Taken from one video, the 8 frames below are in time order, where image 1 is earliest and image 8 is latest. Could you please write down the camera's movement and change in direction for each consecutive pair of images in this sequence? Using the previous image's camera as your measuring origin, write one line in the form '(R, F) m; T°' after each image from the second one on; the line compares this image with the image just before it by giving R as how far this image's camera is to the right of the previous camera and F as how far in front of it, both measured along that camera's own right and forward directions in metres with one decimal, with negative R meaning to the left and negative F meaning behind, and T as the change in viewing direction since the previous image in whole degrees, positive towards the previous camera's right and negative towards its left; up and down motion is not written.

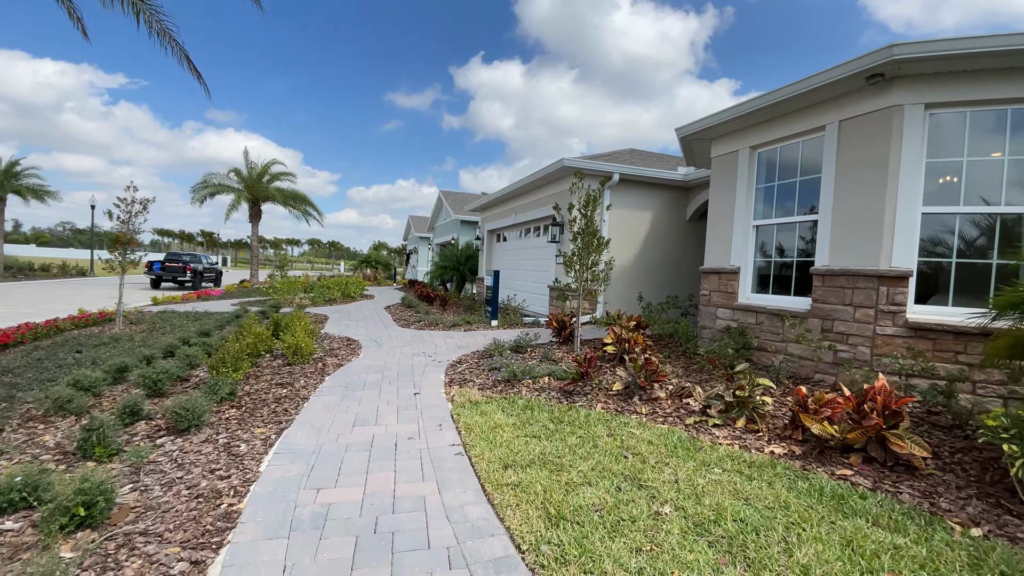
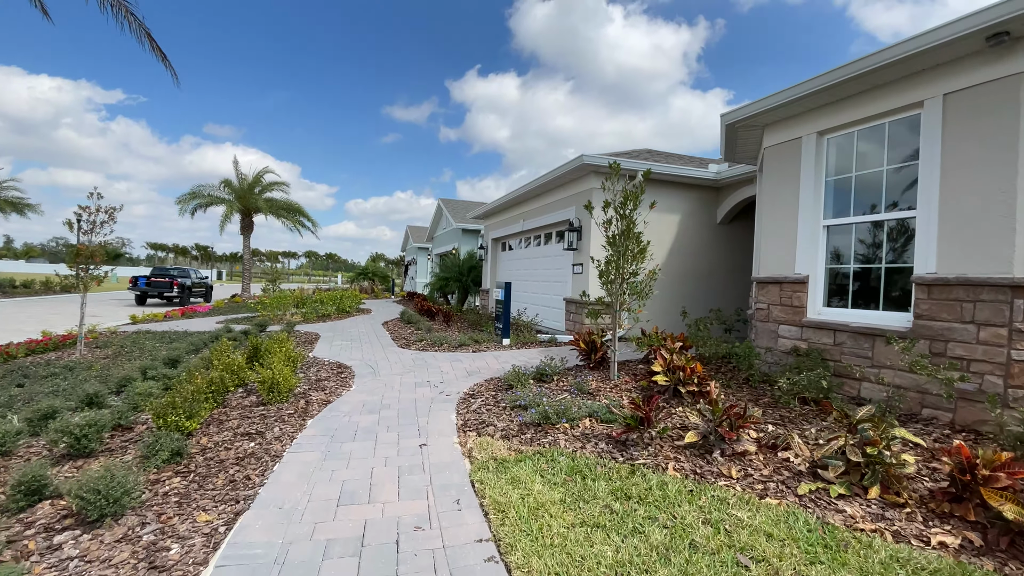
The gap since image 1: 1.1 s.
(-0.3, +1.0) m; 0°
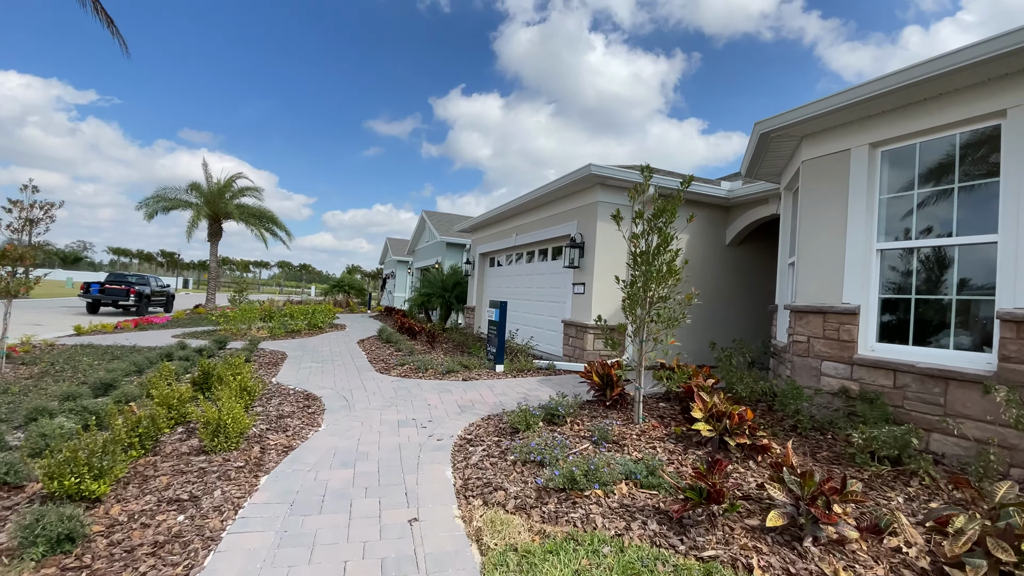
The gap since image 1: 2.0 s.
(-0.3, +0.8) m; +3°
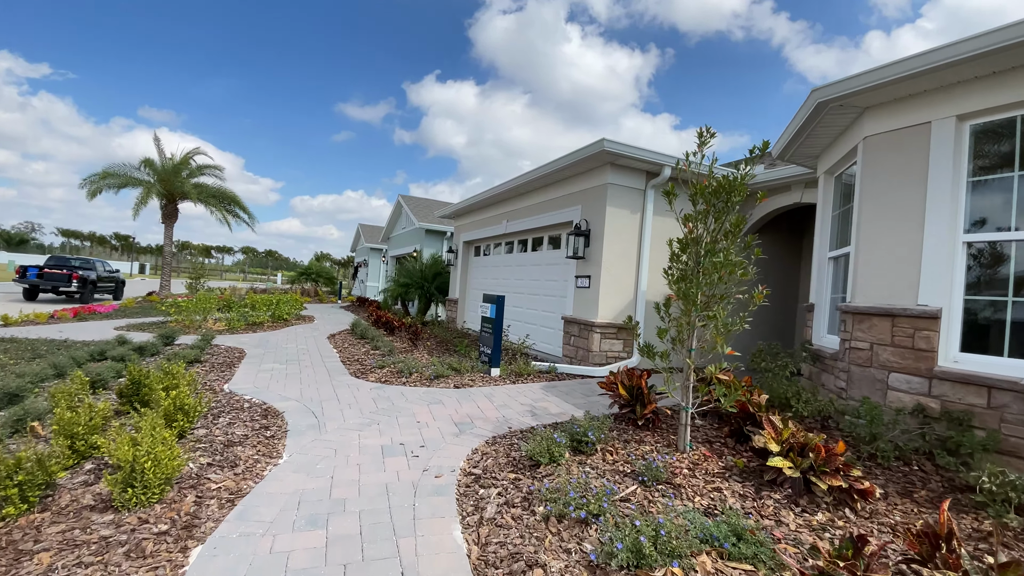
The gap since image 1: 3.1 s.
(-0.3, +0.9) m; +3°
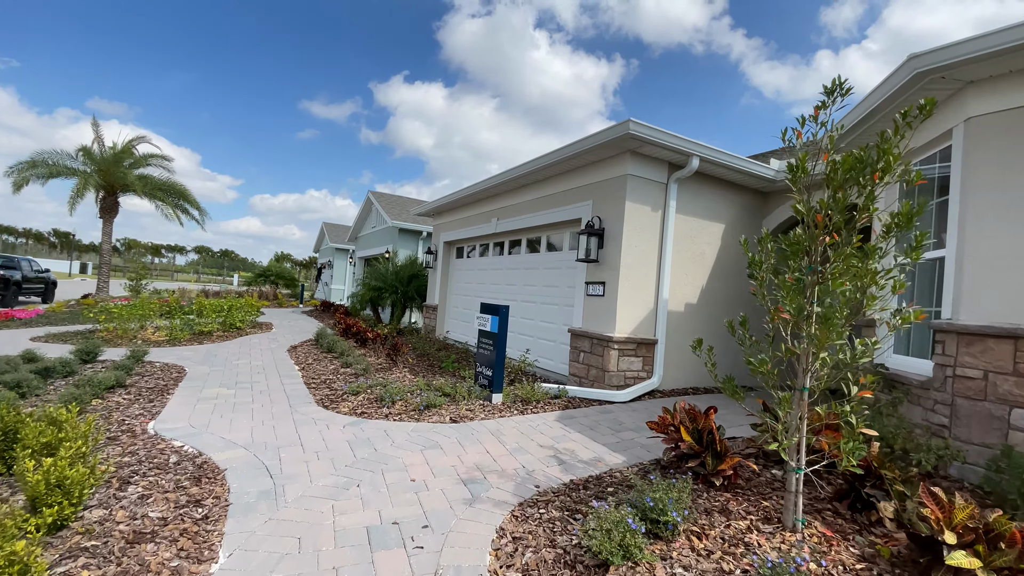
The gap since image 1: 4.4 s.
(-0.4, +1.1) m; +4°
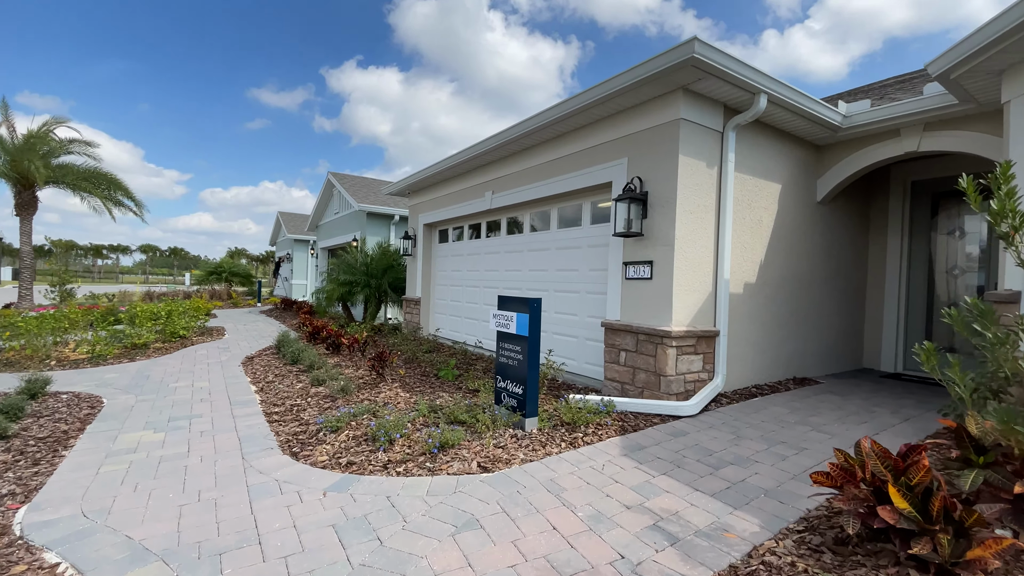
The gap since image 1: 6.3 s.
(-0.5, +1.3) m; +4°
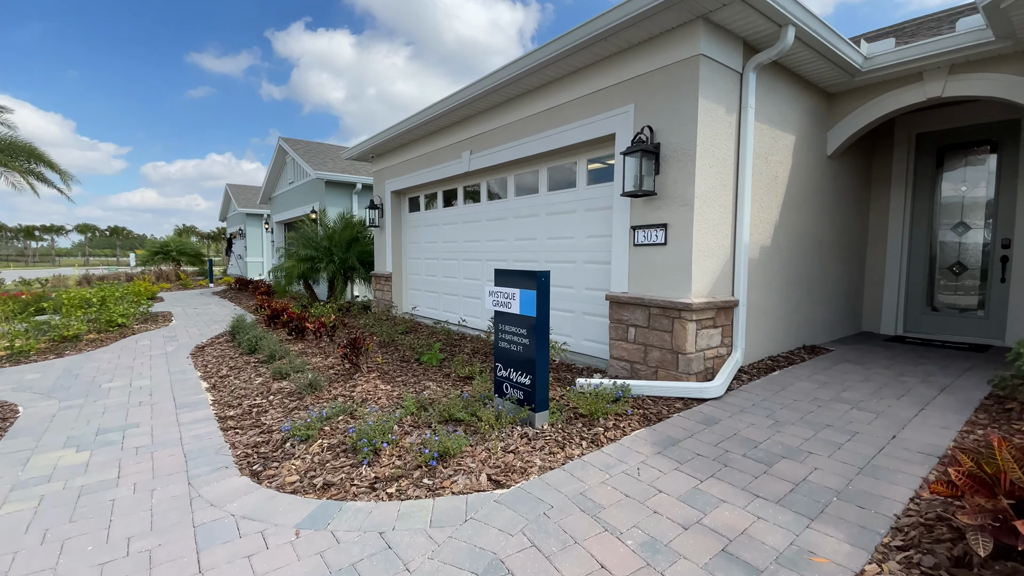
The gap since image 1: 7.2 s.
(-0.2, +0.6) m; +4°
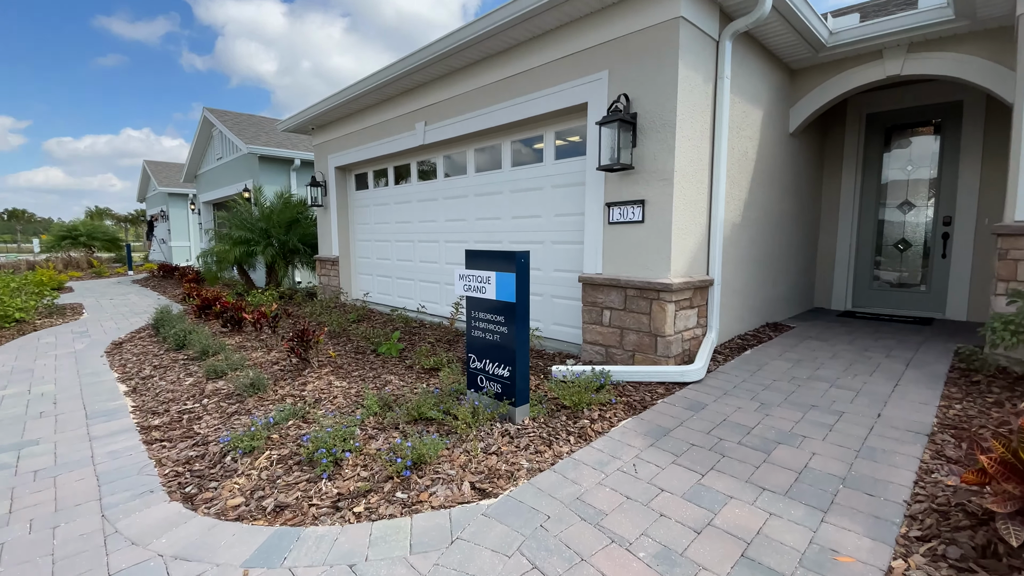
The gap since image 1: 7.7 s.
(-0.2, +0.3) m; +6°
